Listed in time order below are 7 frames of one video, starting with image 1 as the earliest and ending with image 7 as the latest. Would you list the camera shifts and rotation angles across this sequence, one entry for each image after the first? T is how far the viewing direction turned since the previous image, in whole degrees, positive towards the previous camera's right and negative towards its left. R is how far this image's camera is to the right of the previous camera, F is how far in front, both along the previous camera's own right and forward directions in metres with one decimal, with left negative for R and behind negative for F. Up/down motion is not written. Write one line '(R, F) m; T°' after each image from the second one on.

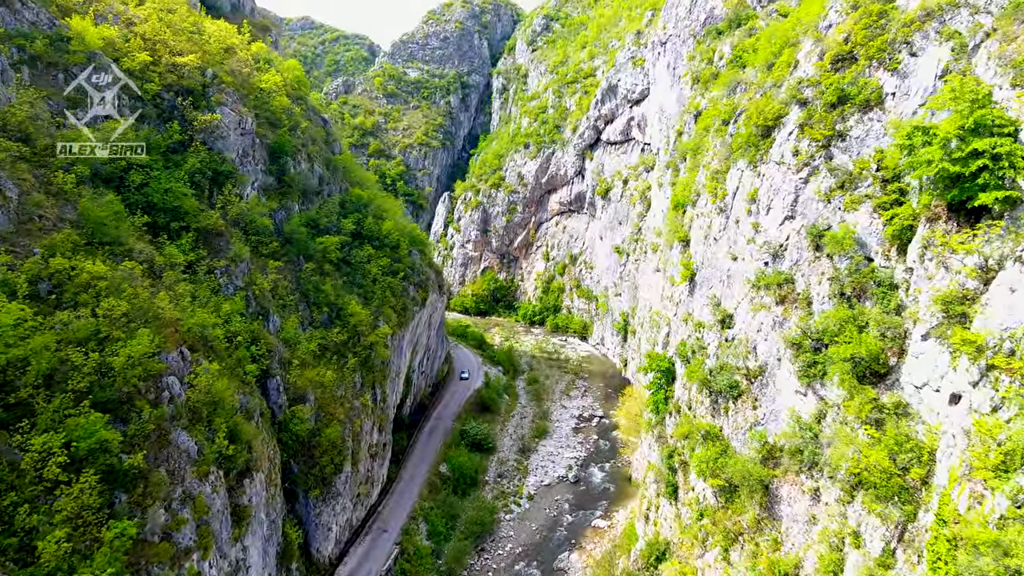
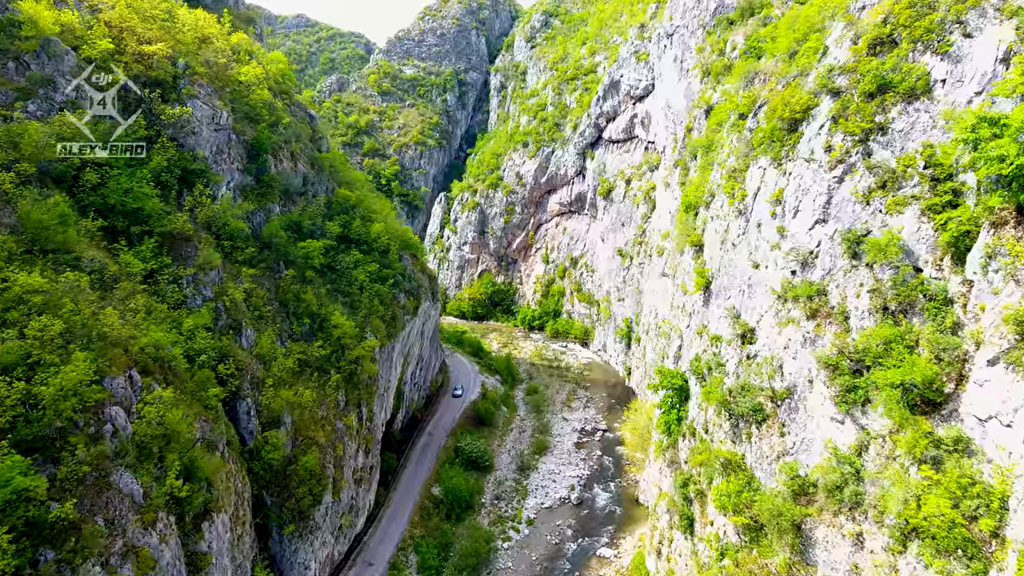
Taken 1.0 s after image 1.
(0.0, +2.0) m; 0°
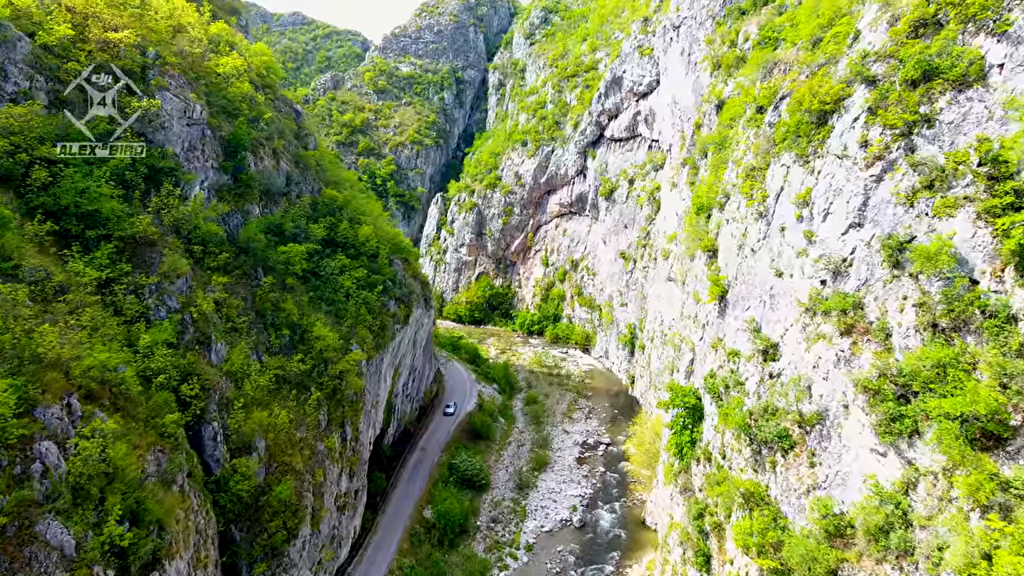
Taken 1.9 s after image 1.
(+0.1, +1.8) m; 0°
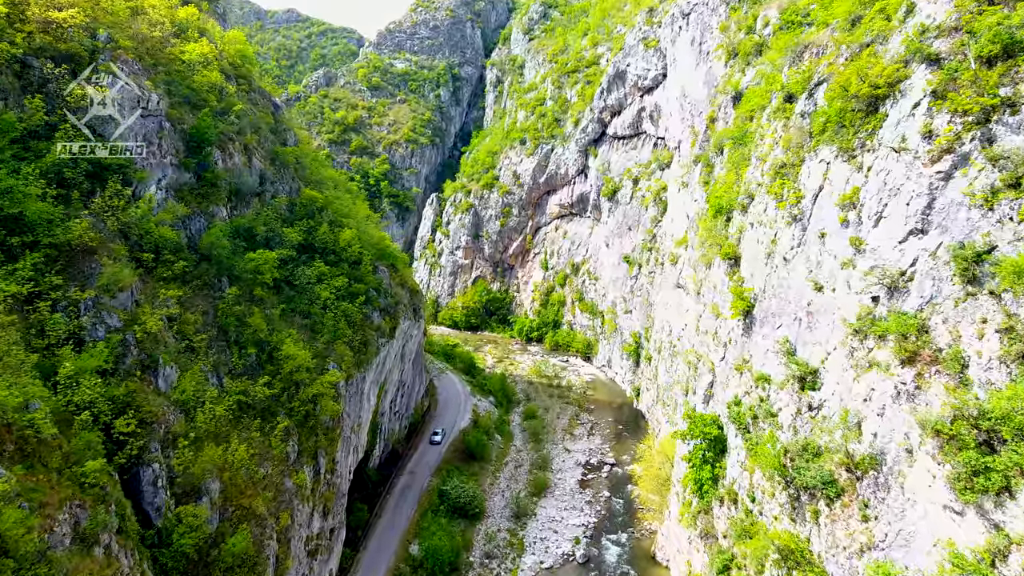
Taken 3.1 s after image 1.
(+0.1, +2.4) m; 0°
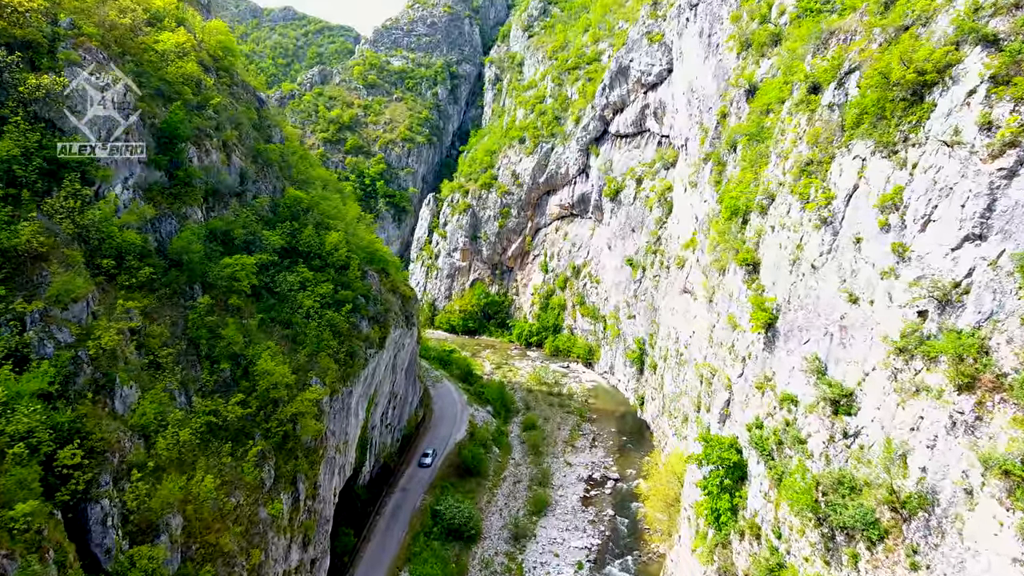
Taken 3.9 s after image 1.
(0.0, +1.6) m; 0°
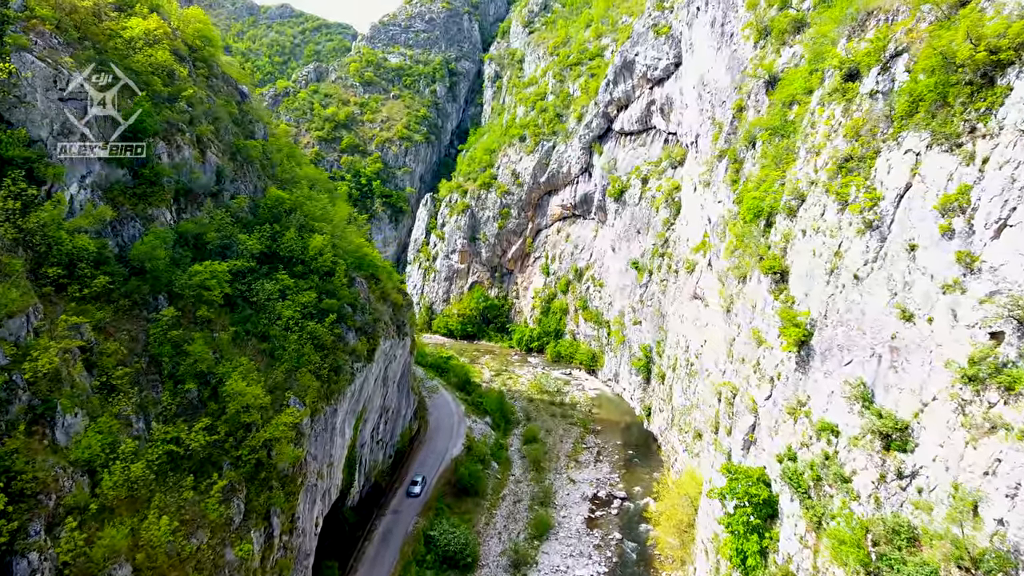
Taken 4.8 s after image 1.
(0.0, +1.8) m; 0°
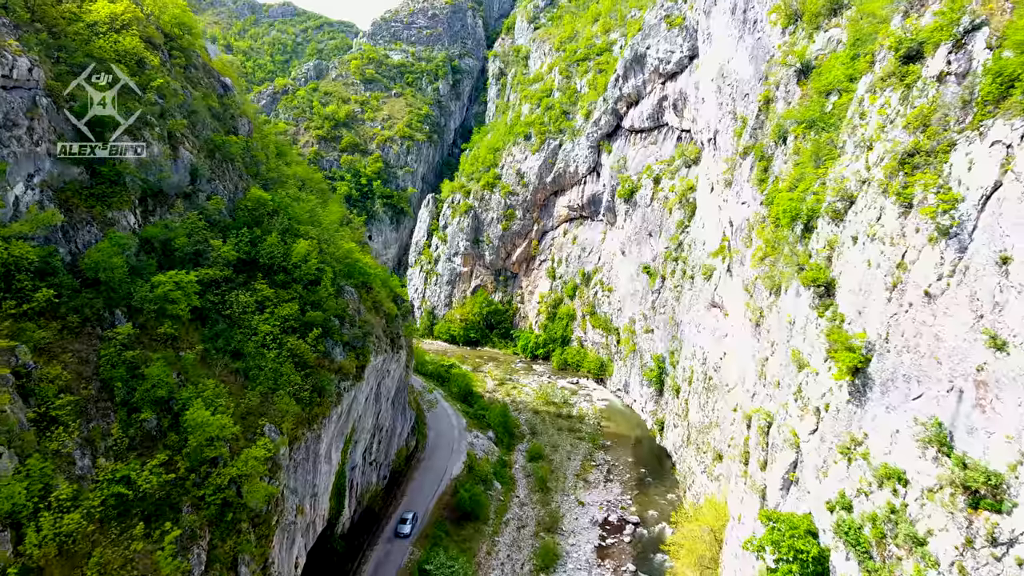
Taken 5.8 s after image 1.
(0.0, +2.0) m; 0°
